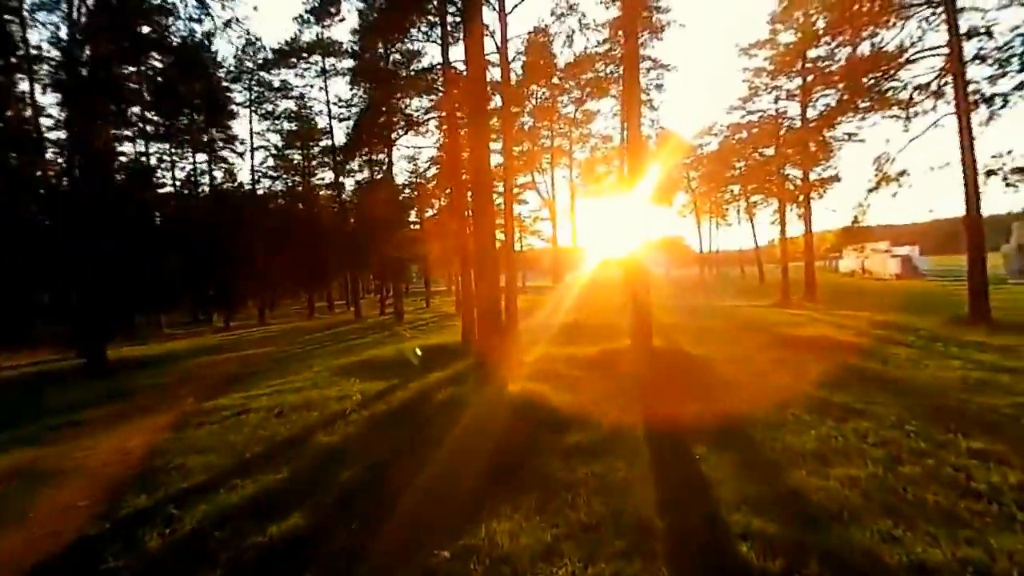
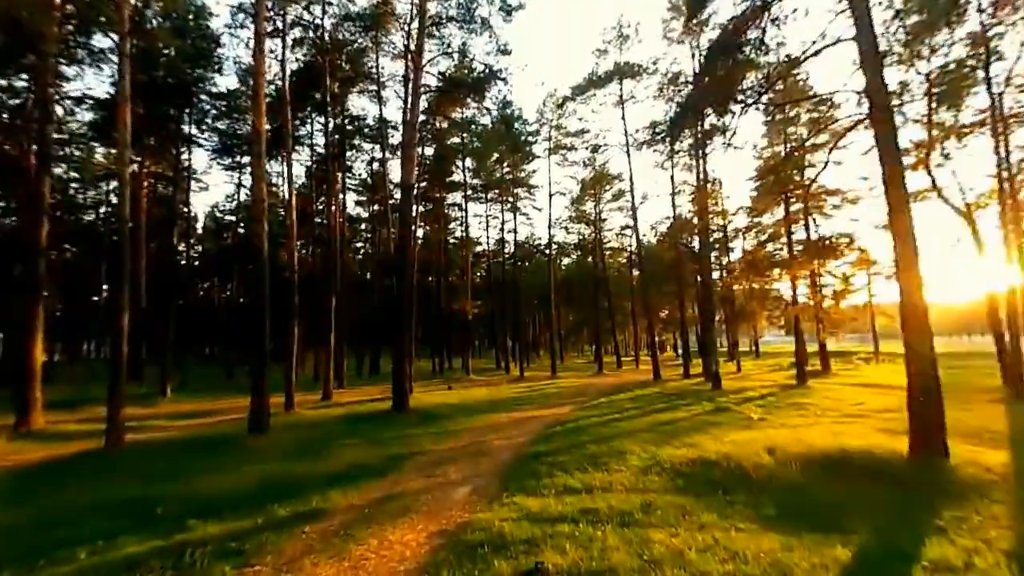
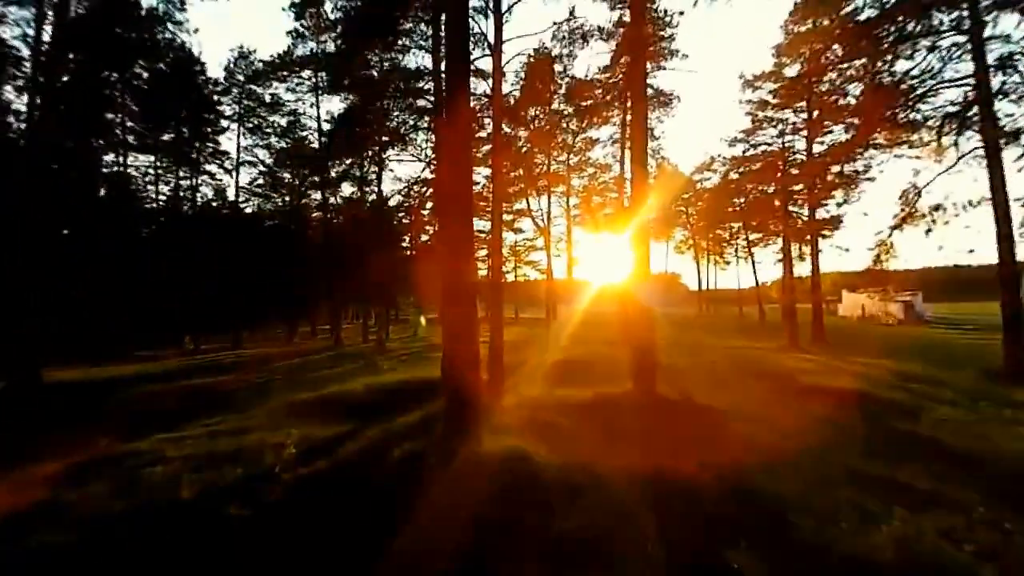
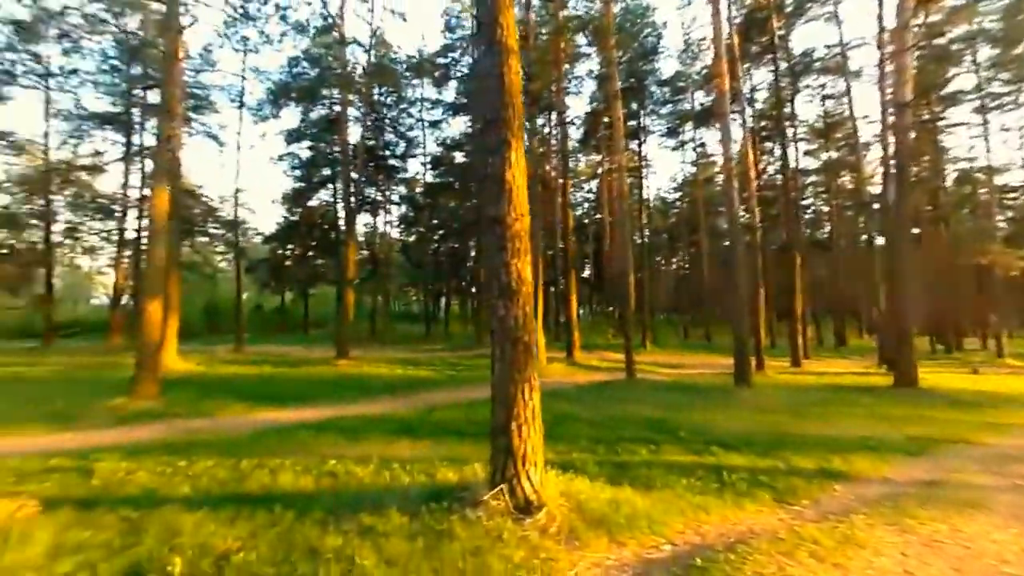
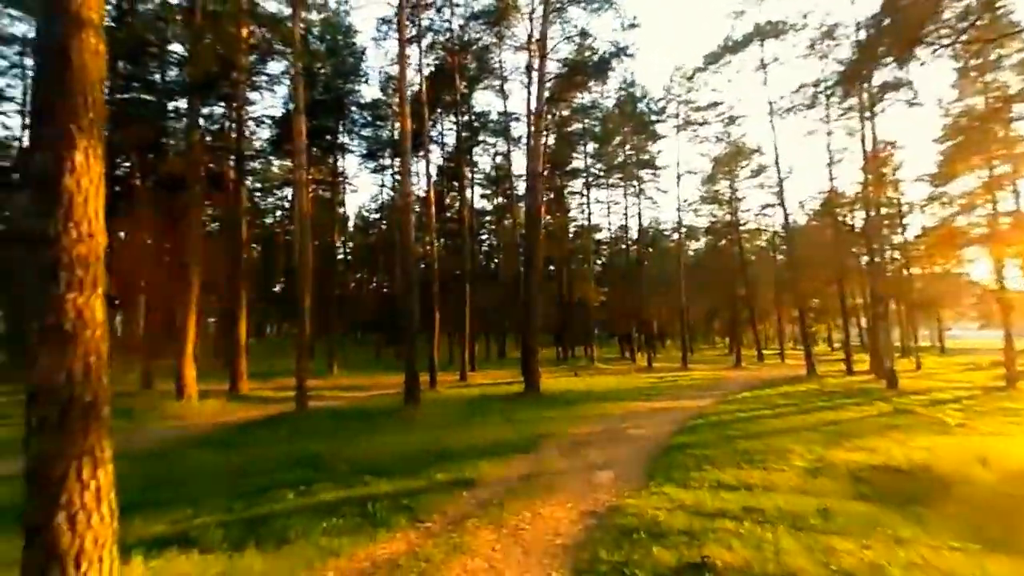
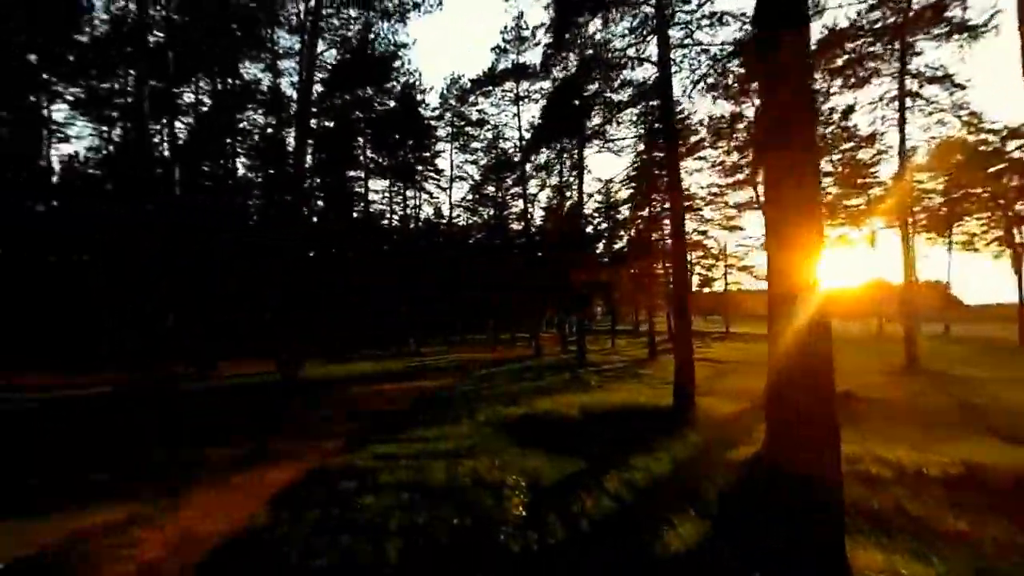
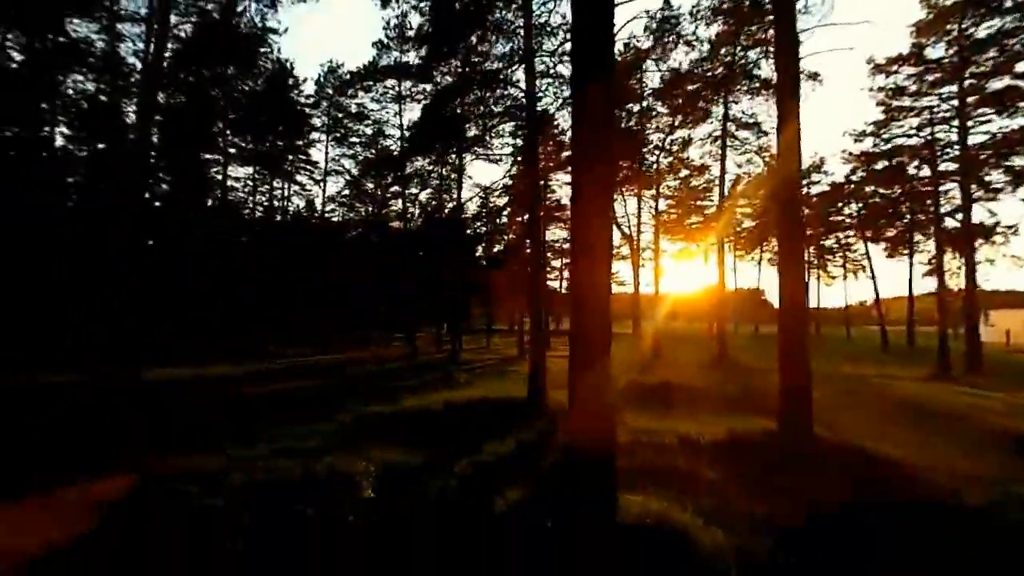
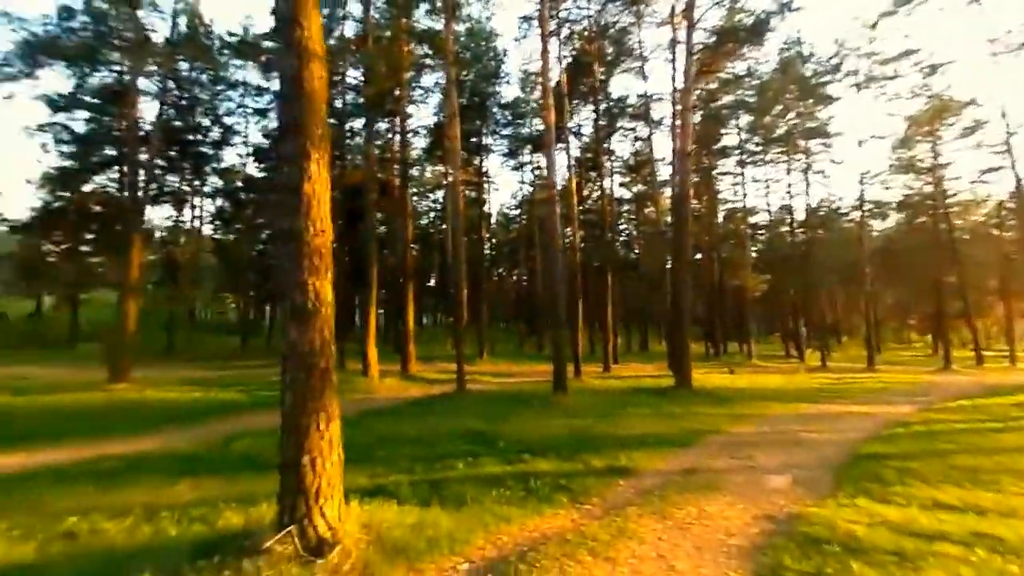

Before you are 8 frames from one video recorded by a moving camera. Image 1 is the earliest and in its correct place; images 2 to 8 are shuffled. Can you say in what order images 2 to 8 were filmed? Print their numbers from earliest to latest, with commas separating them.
3, 7, 6, 2, 5, 8, 4
